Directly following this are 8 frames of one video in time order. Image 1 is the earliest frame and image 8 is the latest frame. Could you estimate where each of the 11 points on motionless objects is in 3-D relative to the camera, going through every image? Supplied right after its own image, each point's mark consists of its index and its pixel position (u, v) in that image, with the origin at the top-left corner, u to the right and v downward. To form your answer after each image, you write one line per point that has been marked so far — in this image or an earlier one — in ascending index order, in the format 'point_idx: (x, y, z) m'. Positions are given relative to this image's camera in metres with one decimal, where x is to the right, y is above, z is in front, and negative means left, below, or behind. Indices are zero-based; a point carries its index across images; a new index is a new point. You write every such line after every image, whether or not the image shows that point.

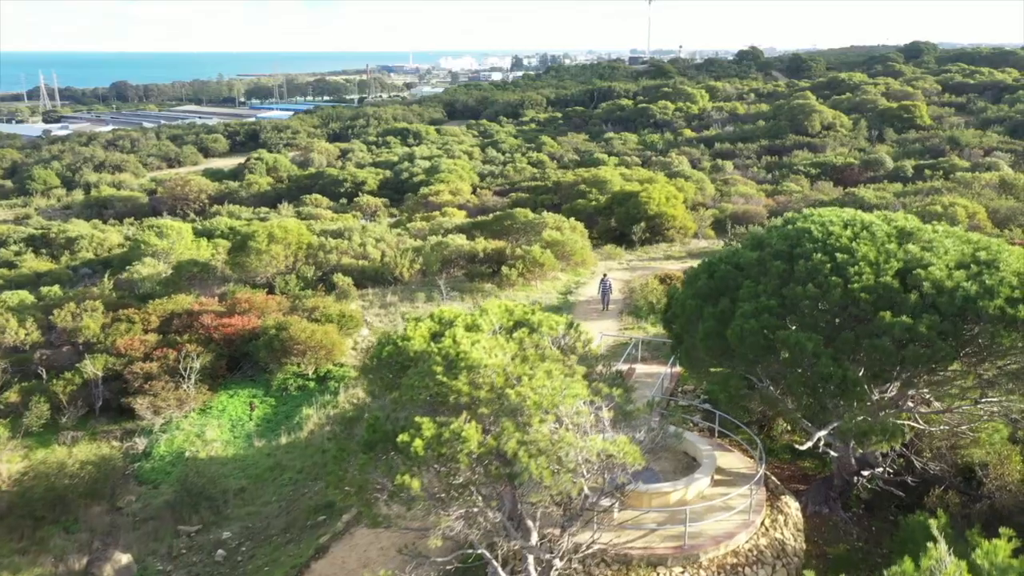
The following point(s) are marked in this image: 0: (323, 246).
0: (-3.7, +0.8, +16.7) m
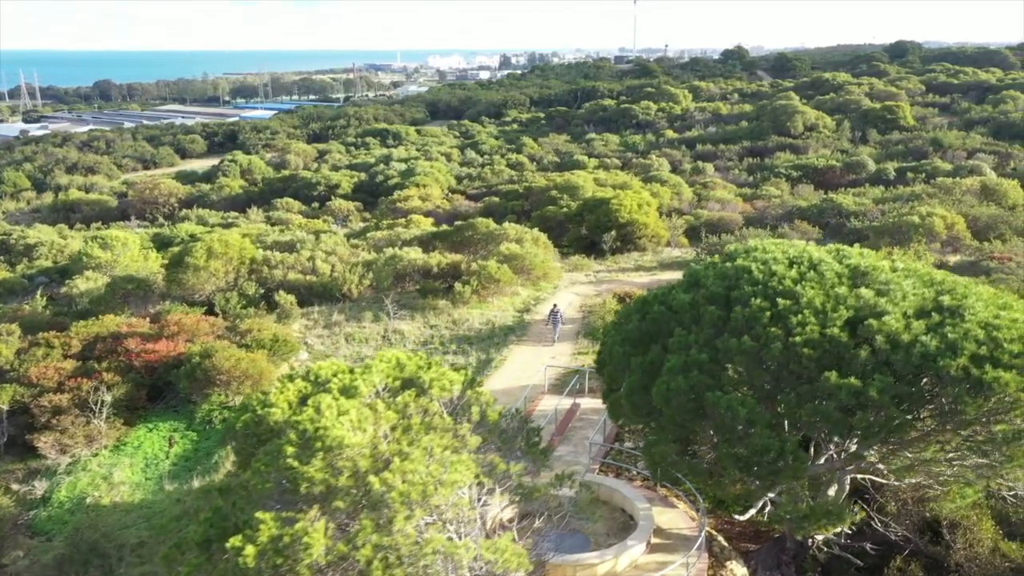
0: (-4.5, +0.5, +15.8) m
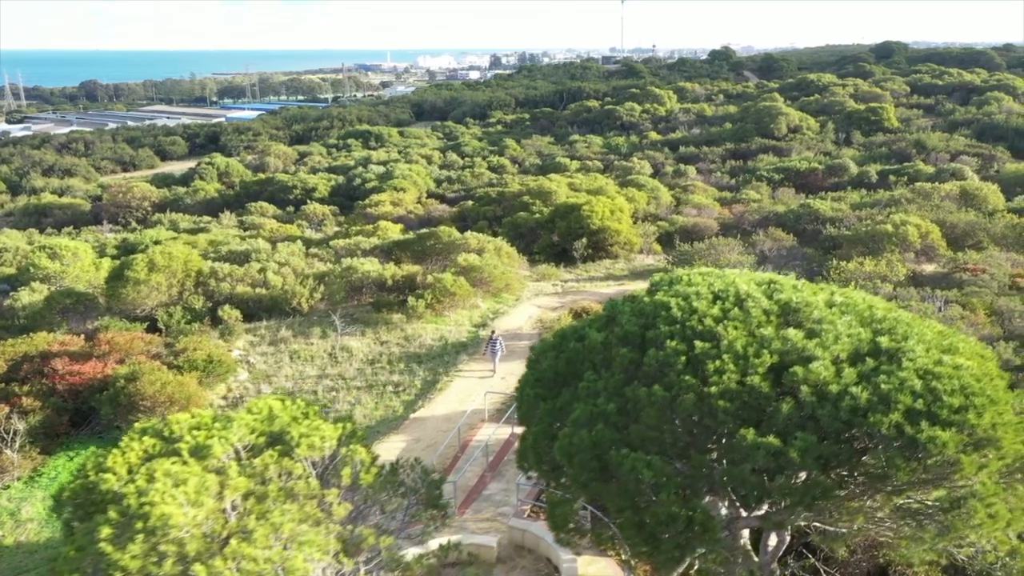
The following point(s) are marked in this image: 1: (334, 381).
0: (-5.2, +0.3, +15.2) m
1: (-2.4, -1.3, +11.7) m
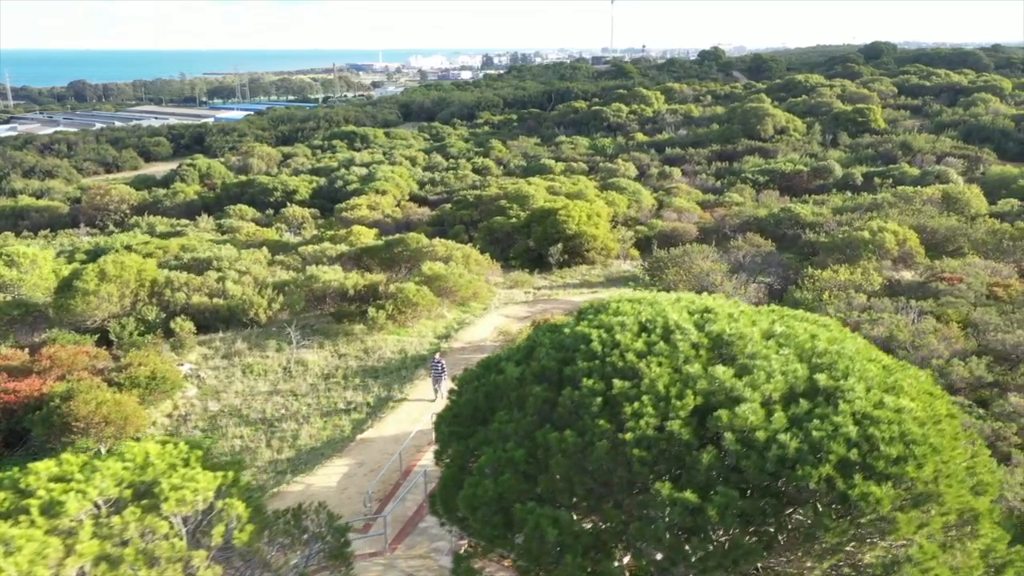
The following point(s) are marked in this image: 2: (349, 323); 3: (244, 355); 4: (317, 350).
0: (-5.8, +0.1, +14.7) m
1: (-2.9, -1.4, +11.2) m
2: (-2.6, -0.6, +14.0) m
3: (-4.0, -1.0, +12.9) m
4: (-2.9, -0.9, +13.0) m
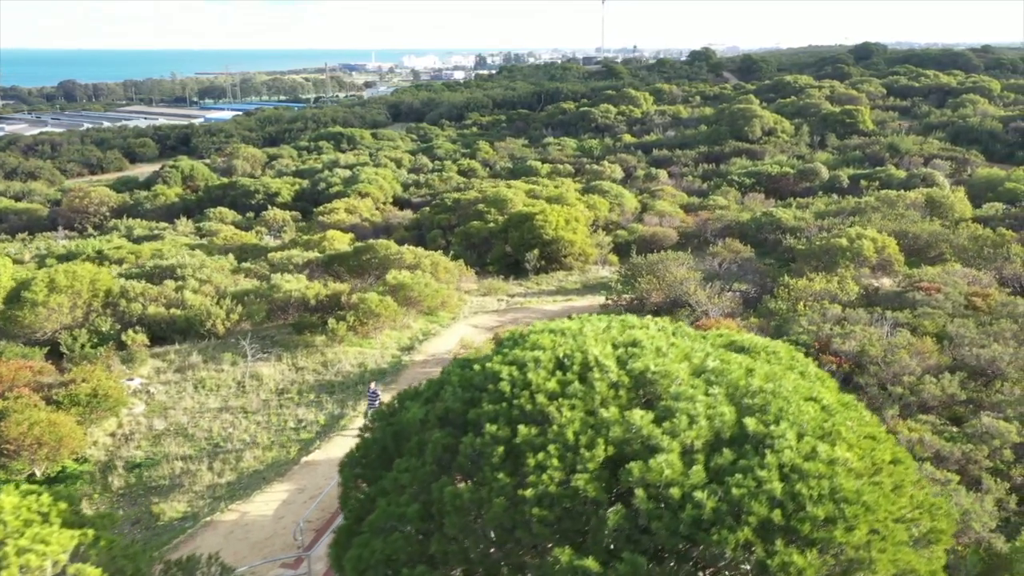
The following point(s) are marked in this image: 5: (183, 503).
0: (-6.3, -0.1, +14.2) m
1: (-3.4, -1.6, +10.8) m
2: (-3.1, -0.7, +13.6) m
3: (-4.5, -1.1, +12.4) m
4: (-3.4, -1.1, +12.6) m
5: (-3.2, -2.1, +8.5) m
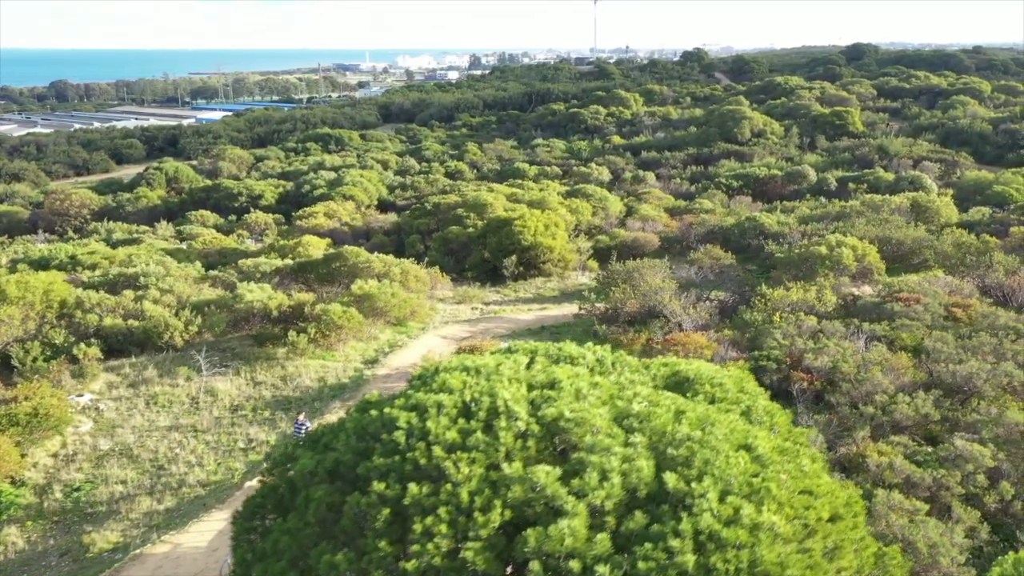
0: (-6.8, -0.2, +13.8) m
1: (-3.9, -1.7, +10.3) m
2: (-3.6, -0.9, +13.2) m
3: (-5.0, -1.3, +12.0) m
4: (-3.9, -1.3, +12.1) m
5: (-3.7, -2.3, +8.1) m
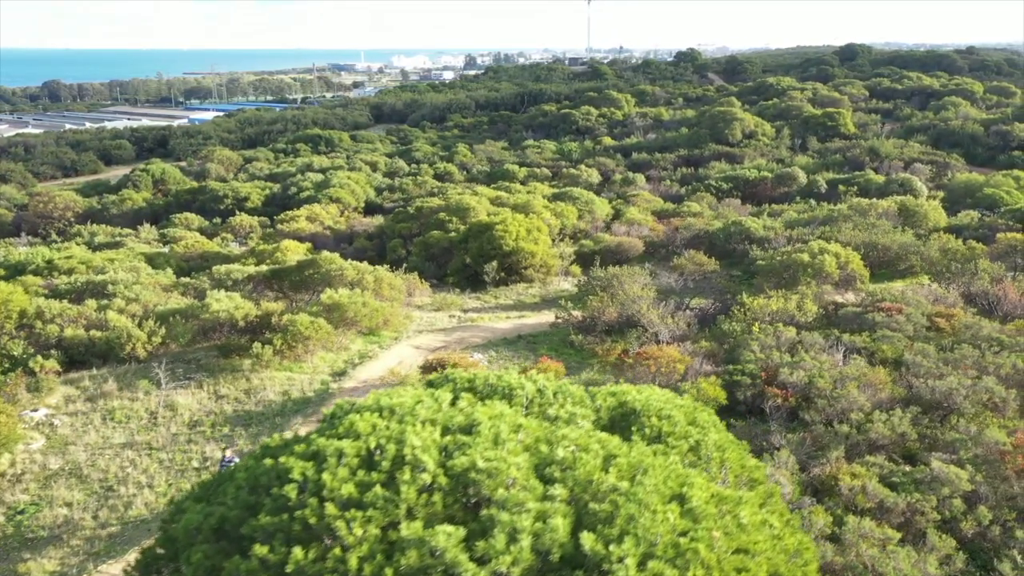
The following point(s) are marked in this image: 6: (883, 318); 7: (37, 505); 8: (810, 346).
0: (-7.2, -0.4, +13.4) m
1: (-4.3, -1.9, +10.0) m
2: (-4.0, -1.0, +12.8) m
3: (-5.4, -1.4, +11.6) m
4: (-4.3, -1.4, +11.8) m
5: (-4.0, -2.4, +7.7) m
6: (+5.3, -0.4, +12.4) m
7: (-4.9, -2.2, +8.9) m
8: (+3.8, -0.8, +11.3) m
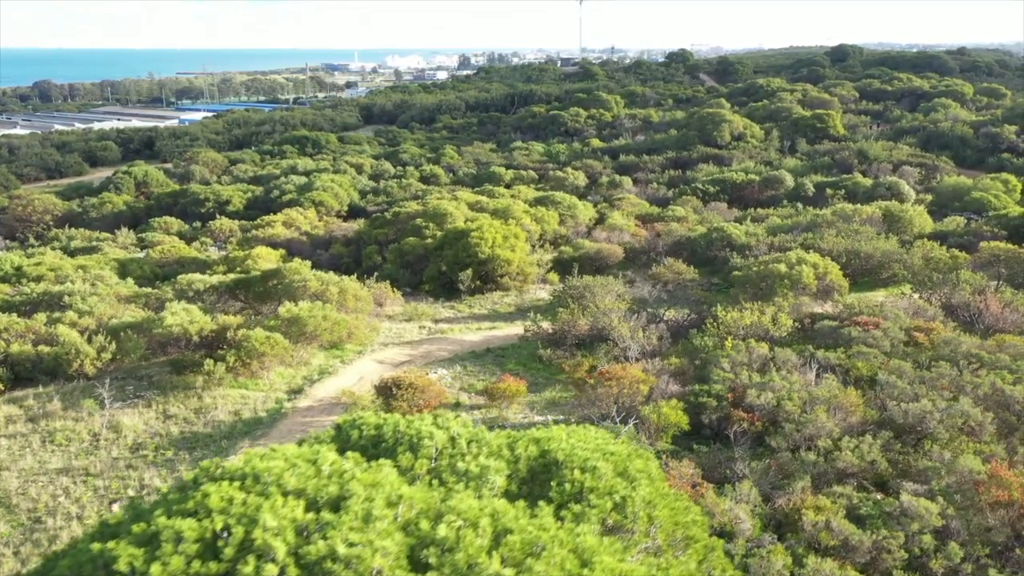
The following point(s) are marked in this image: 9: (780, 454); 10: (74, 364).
0: (-7.7, -0.6, +12.9) m
1: (-4.8, -2.1, +9.5) m
2: (-4.5, -1.2, +12.3) m
3: (-5.9, -1.6, +11.1) m
4: (-4.8, -1.6, +11.3) m
5: (-4.5, -2.6, +7.2) m
6: (+4.8, -0.6, +12.0) m
7: (-5.3, -2.4, +8.4) m
8: (+3.3, -0.9, +10.8) m
9: (+2.6, -1.6, +8.5) m
10: (-6.2, -1.1, +12.4) m
